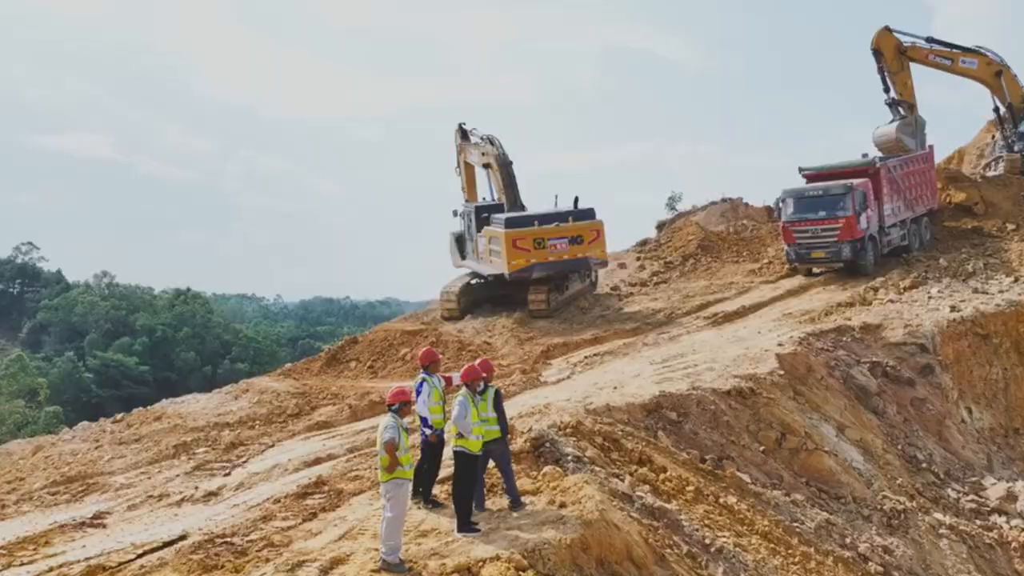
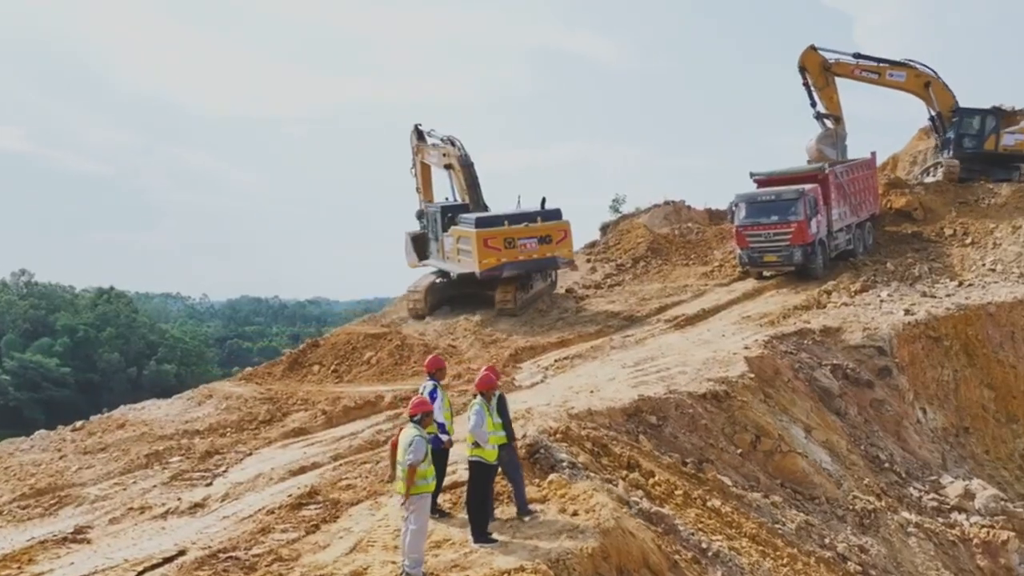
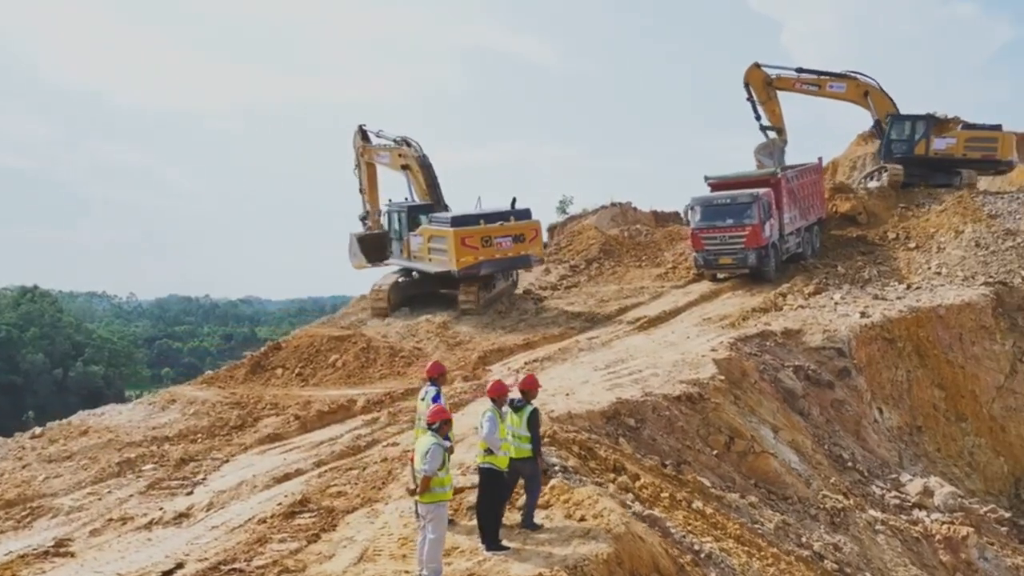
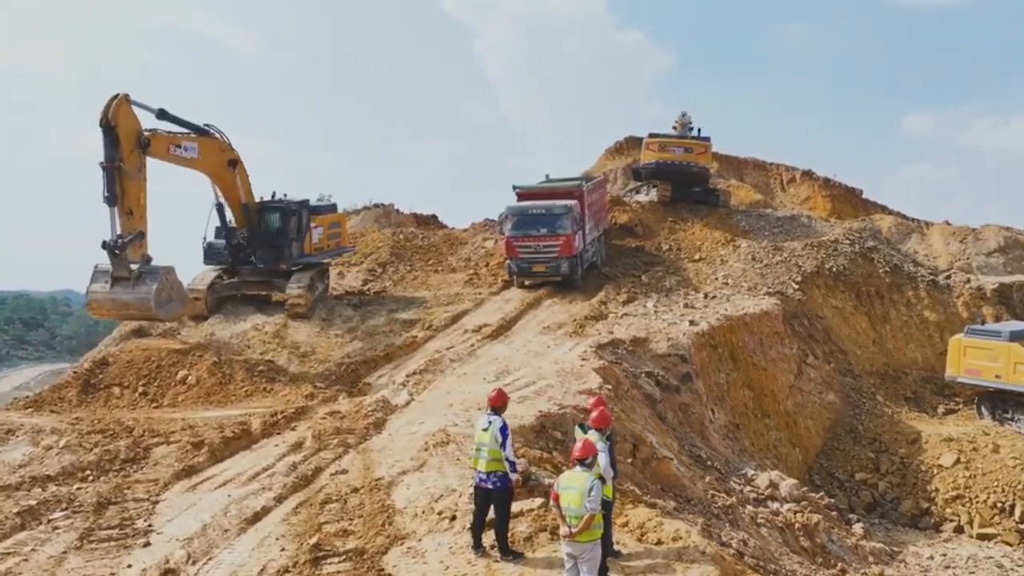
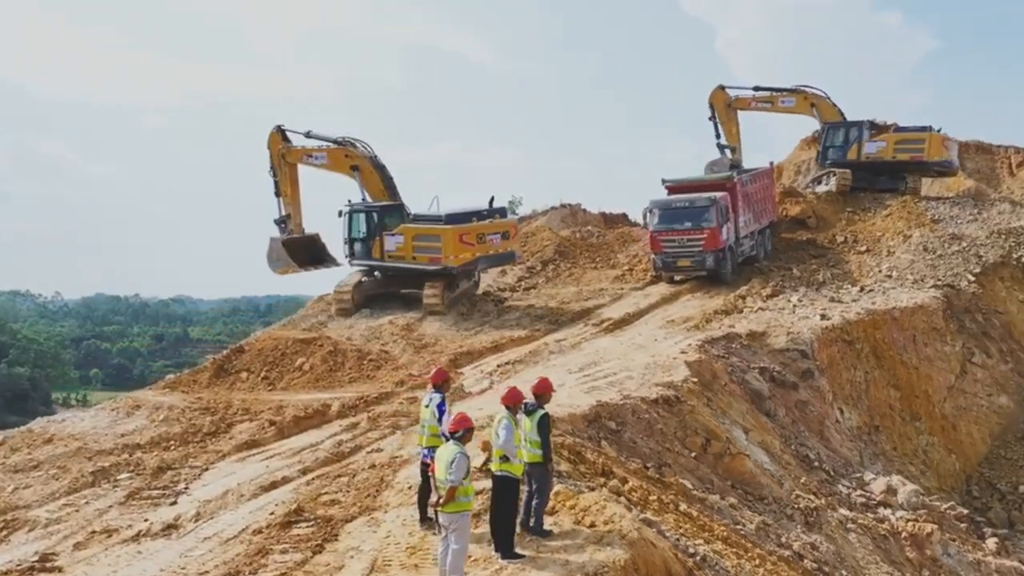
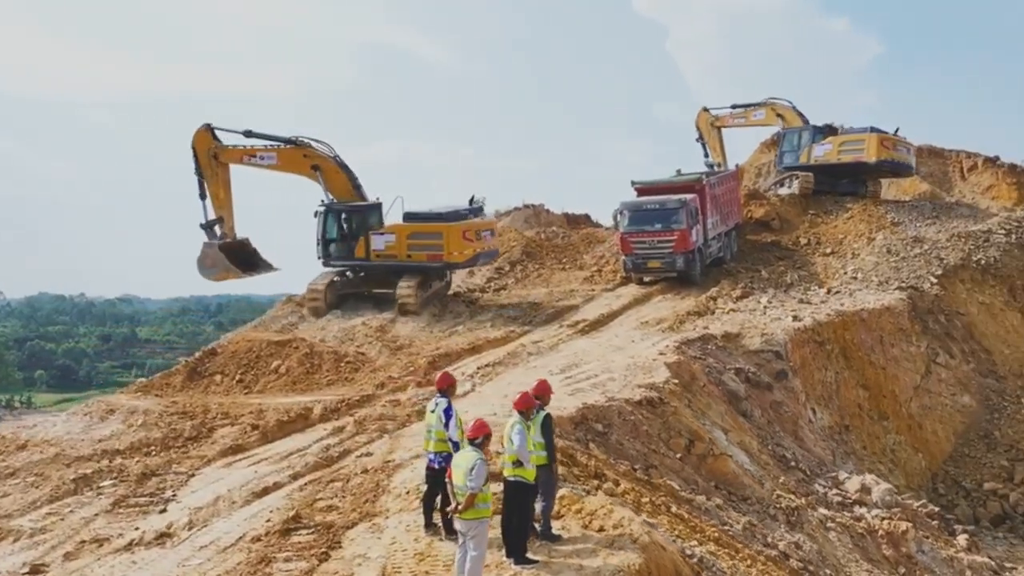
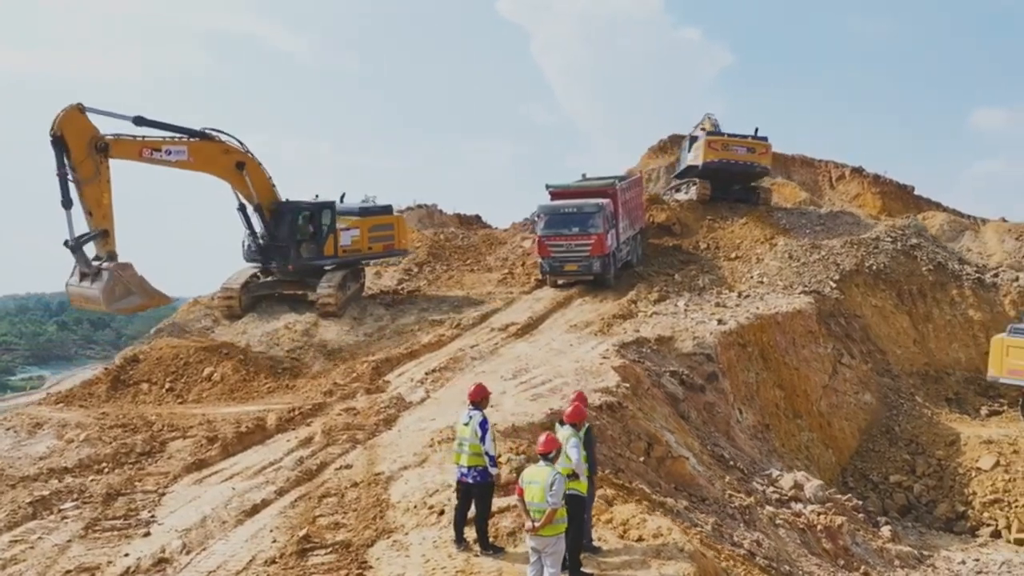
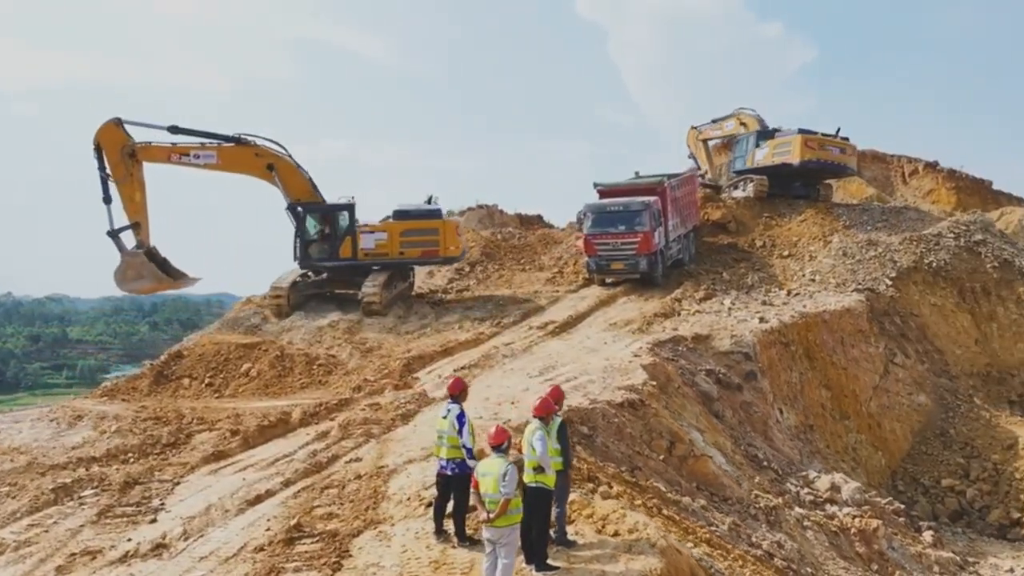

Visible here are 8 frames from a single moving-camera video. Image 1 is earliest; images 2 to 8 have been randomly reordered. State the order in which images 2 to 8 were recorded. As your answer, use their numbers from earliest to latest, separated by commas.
2, 3, 5, 6, 8, 7, 4
